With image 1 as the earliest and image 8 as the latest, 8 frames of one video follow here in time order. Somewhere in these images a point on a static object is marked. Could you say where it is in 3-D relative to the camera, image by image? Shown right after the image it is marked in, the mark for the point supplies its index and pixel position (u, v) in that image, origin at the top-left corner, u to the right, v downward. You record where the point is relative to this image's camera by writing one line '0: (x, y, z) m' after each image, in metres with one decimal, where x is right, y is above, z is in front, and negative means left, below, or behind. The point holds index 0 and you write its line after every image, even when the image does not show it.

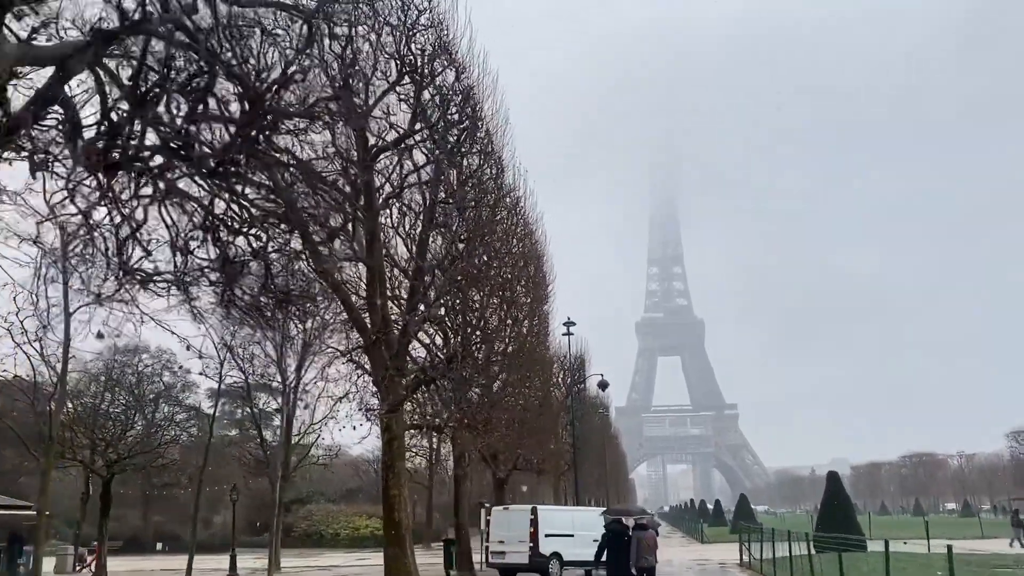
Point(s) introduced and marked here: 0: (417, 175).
0: (-1.9, +2.2, +18.2) m
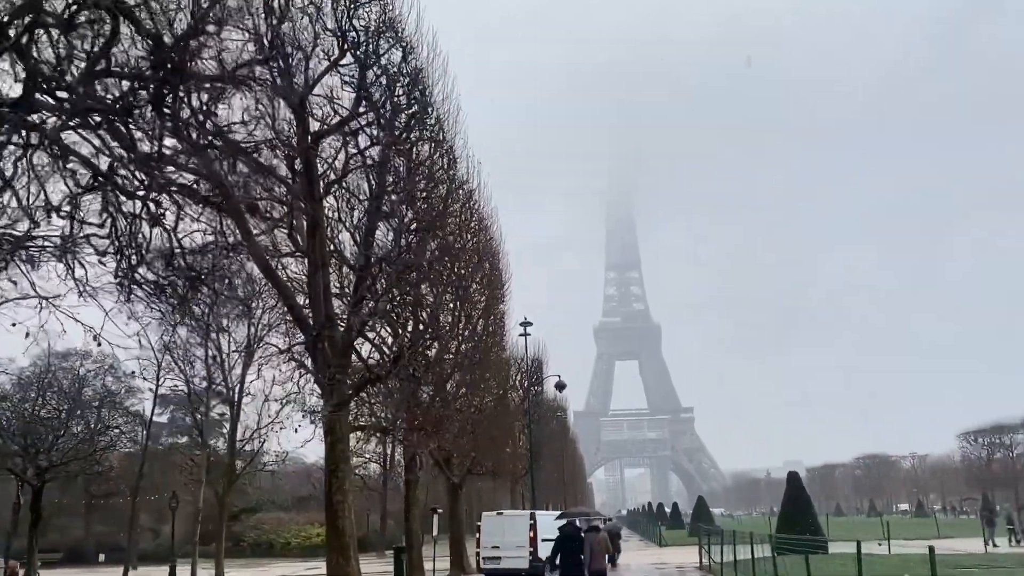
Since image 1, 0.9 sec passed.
0: (-2.8, +2.4, +17.2) m
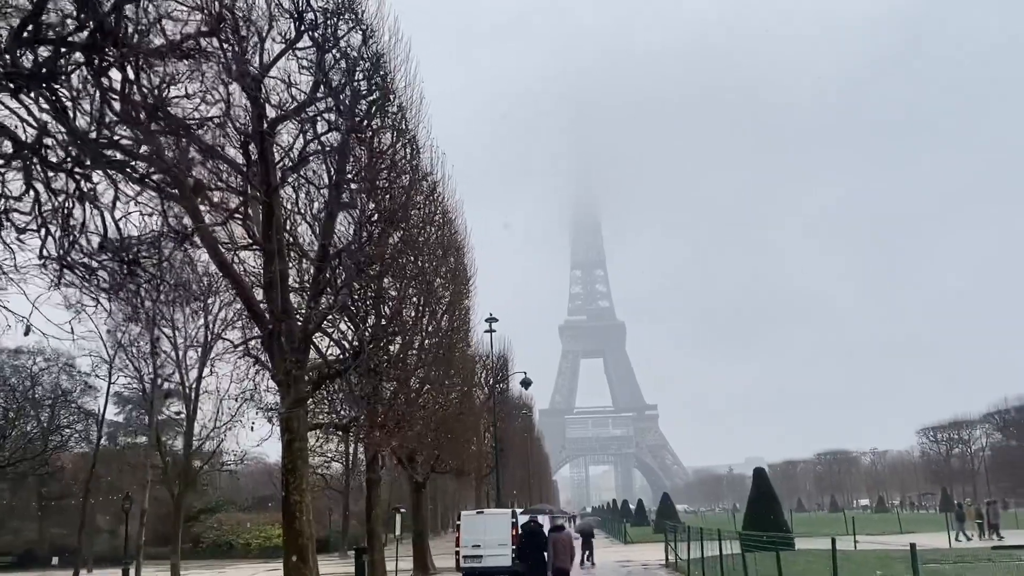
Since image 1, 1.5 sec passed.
0: (-3.4, +2.5, +16.6) m
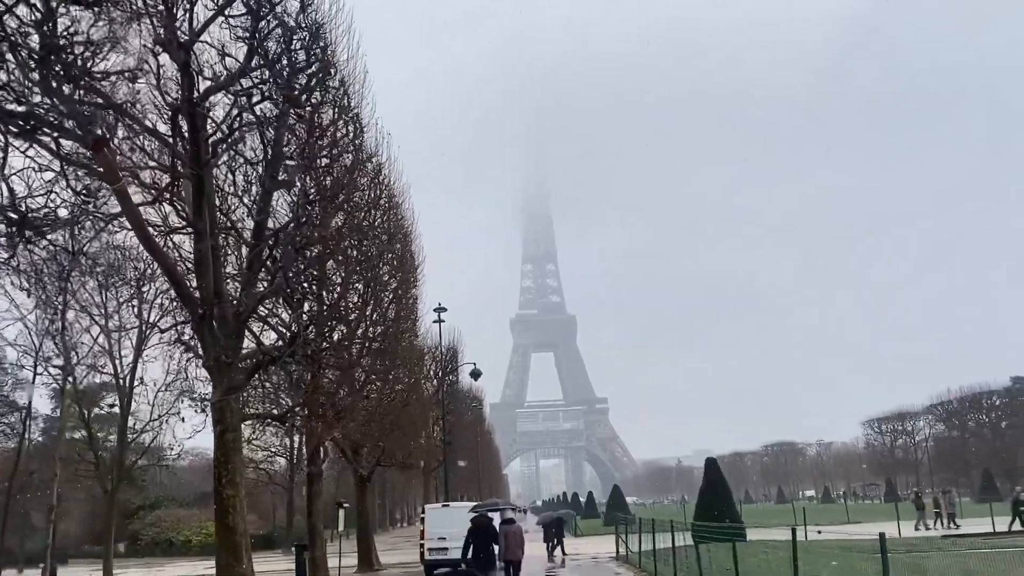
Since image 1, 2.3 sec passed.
0: (-4.3, +2.8, +15.6) m
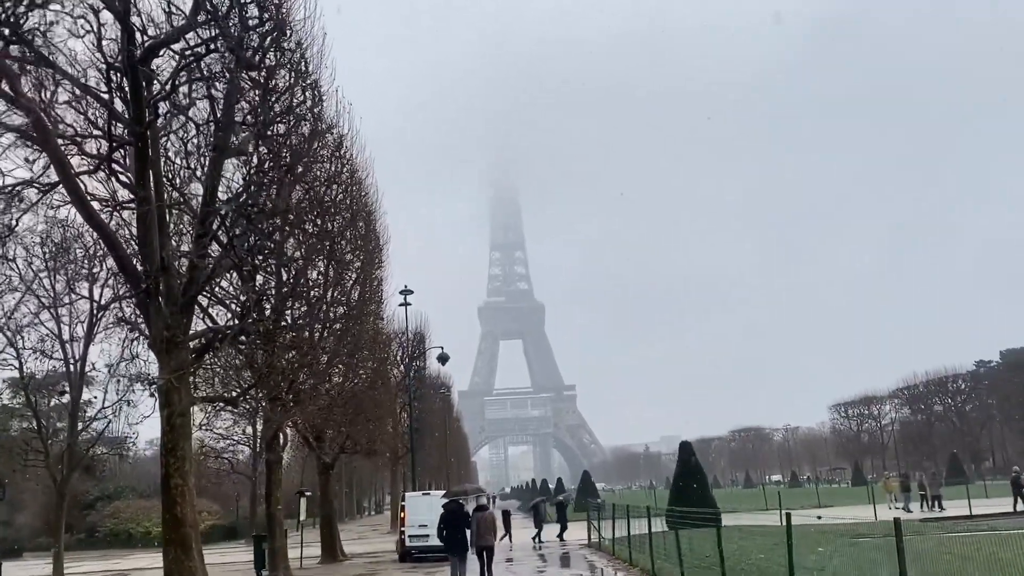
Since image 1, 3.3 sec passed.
0: (-4.8, +3.2, +14.5) m
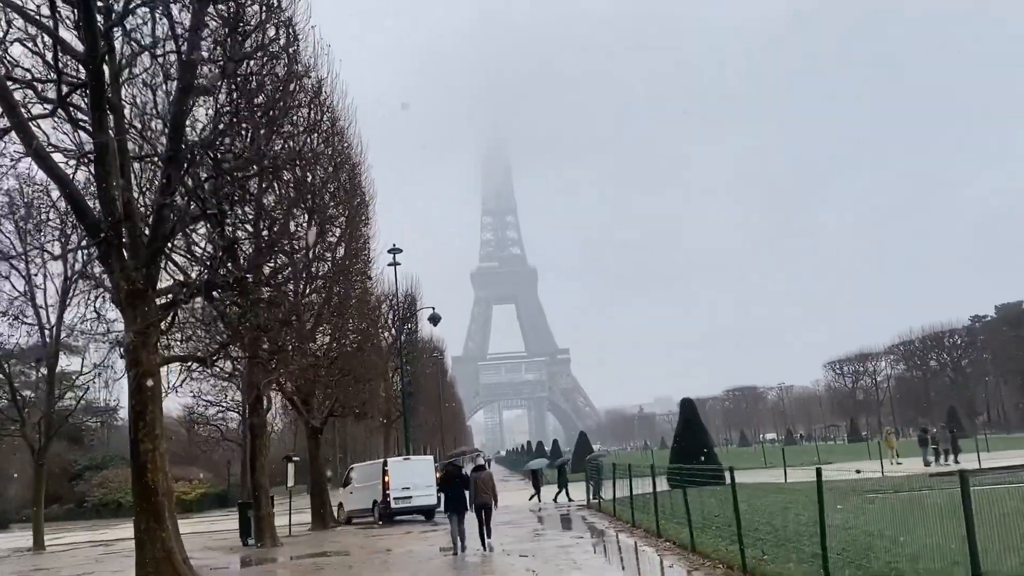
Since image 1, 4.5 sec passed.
0: (-5.0, +3.9, +13.3) m
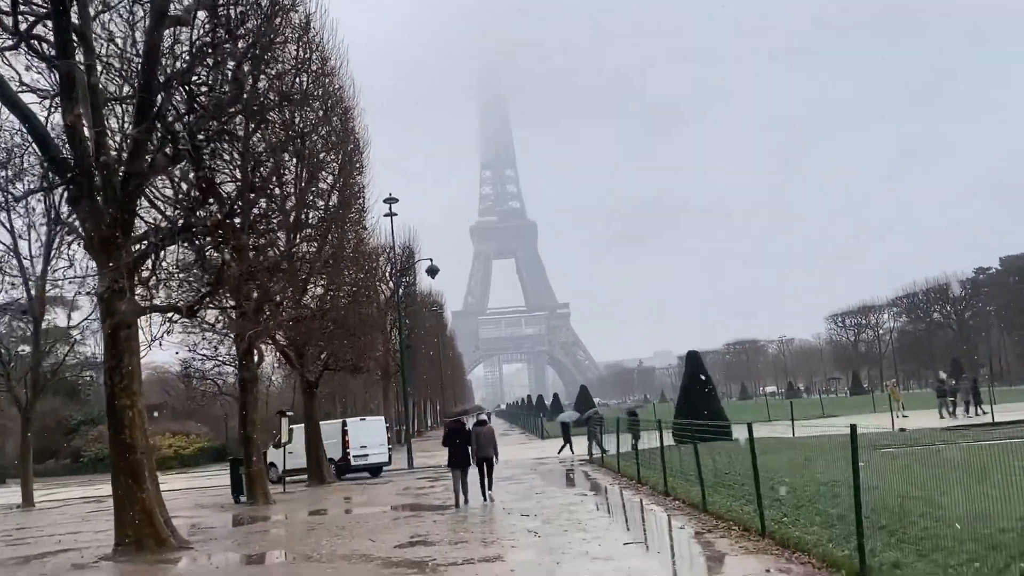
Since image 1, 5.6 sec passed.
0: (-5.0, +4.6, +12.2) m
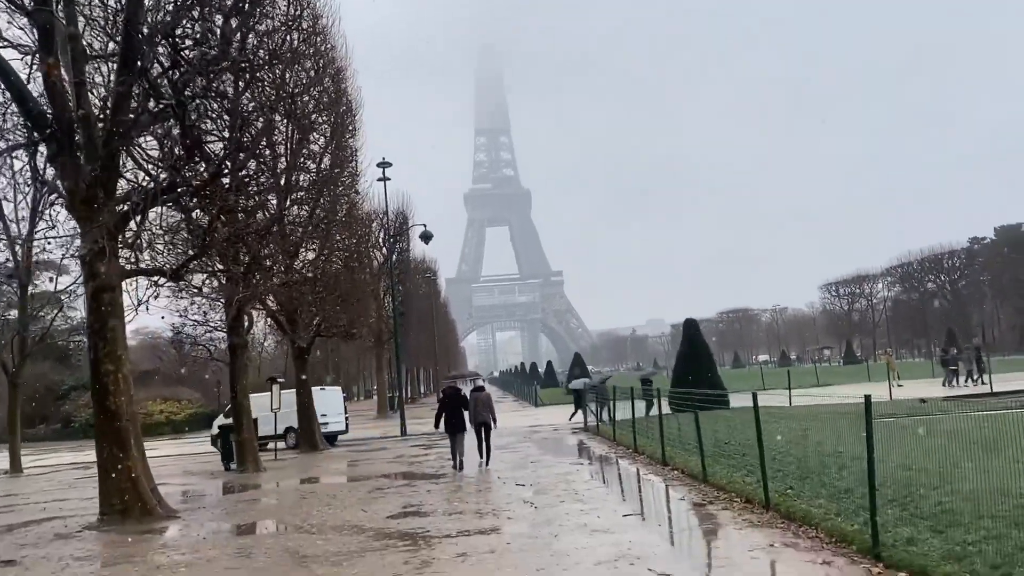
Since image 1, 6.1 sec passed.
0: (-5.0, +5.1, +11.6) m
